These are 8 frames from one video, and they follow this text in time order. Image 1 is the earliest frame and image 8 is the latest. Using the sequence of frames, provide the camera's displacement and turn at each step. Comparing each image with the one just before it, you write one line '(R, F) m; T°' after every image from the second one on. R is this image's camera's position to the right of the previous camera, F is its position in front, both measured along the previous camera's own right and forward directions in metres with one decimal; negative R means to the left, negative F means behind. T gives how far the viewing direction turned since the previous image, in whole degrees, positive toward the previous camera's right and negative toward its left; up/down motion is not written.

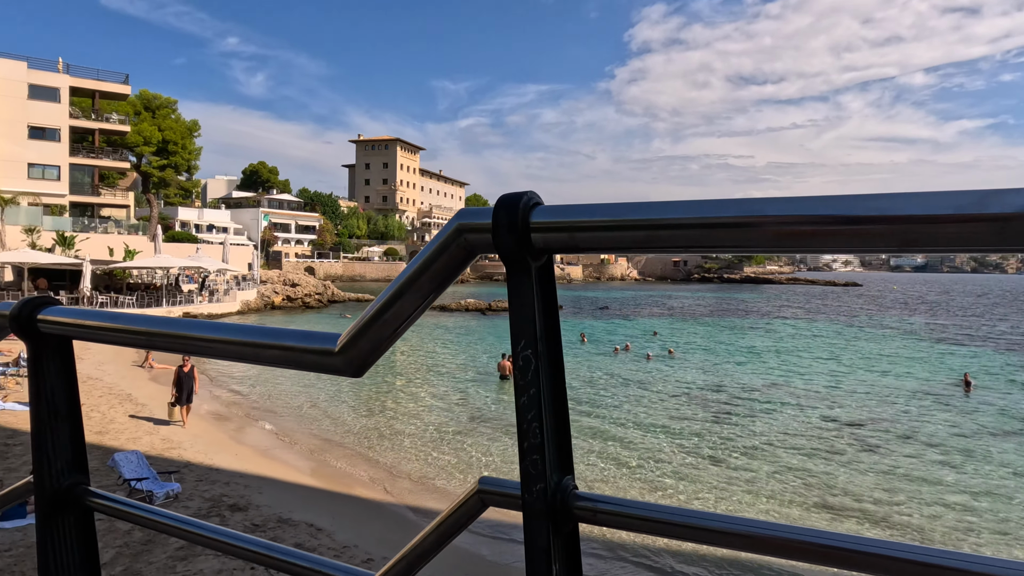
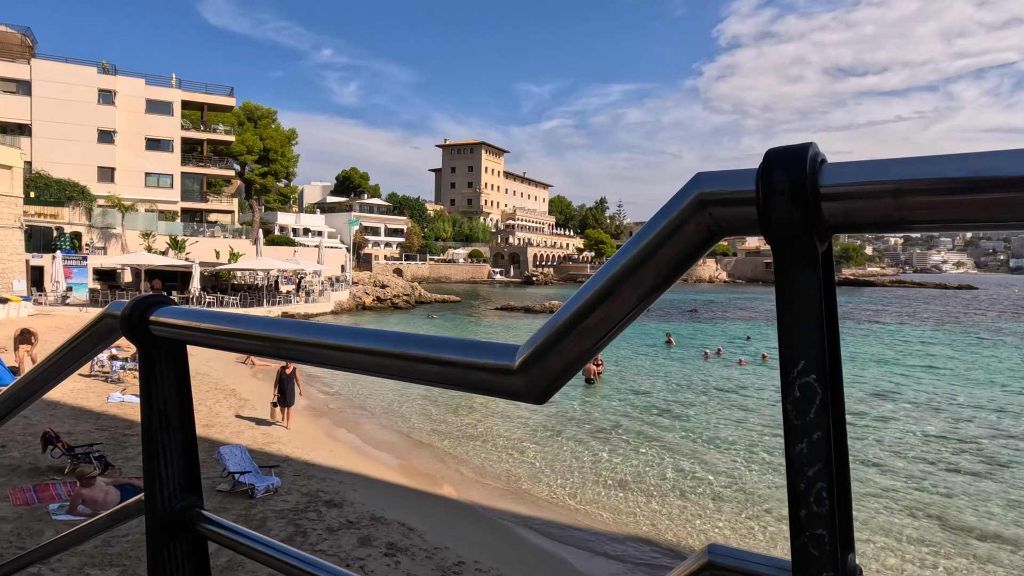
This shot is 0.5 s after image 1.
(-0.1, +0.2) m; -7°
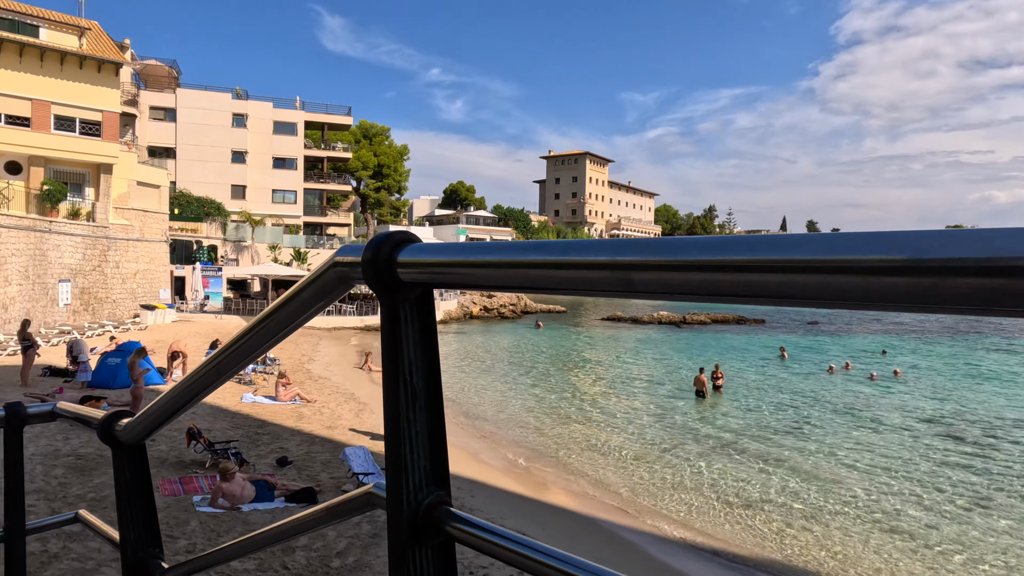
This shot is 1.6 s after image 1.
(-0.3, +0.2) m; -9°
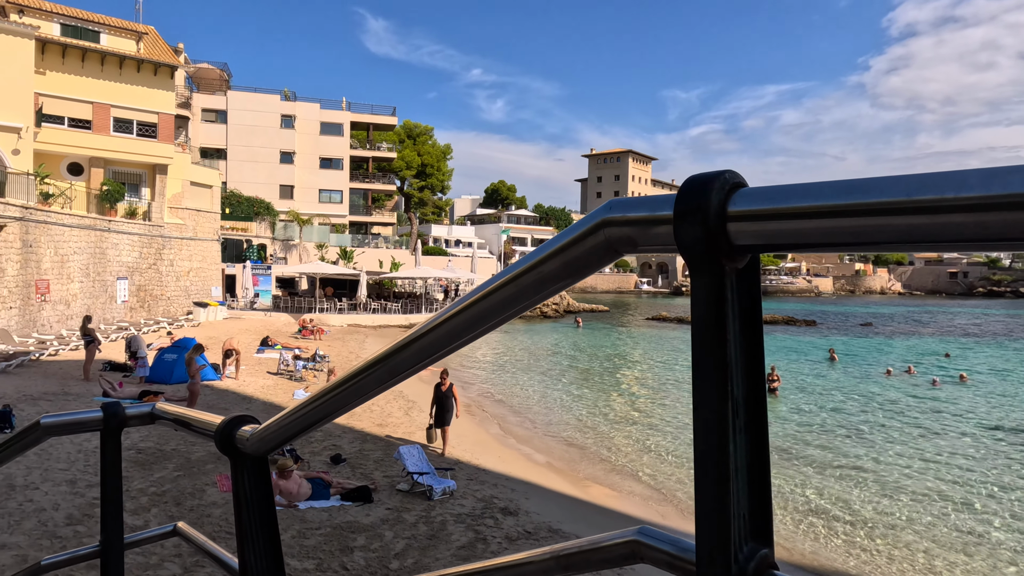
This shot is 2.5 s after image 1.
(-0.3, +0.2) m; -3°
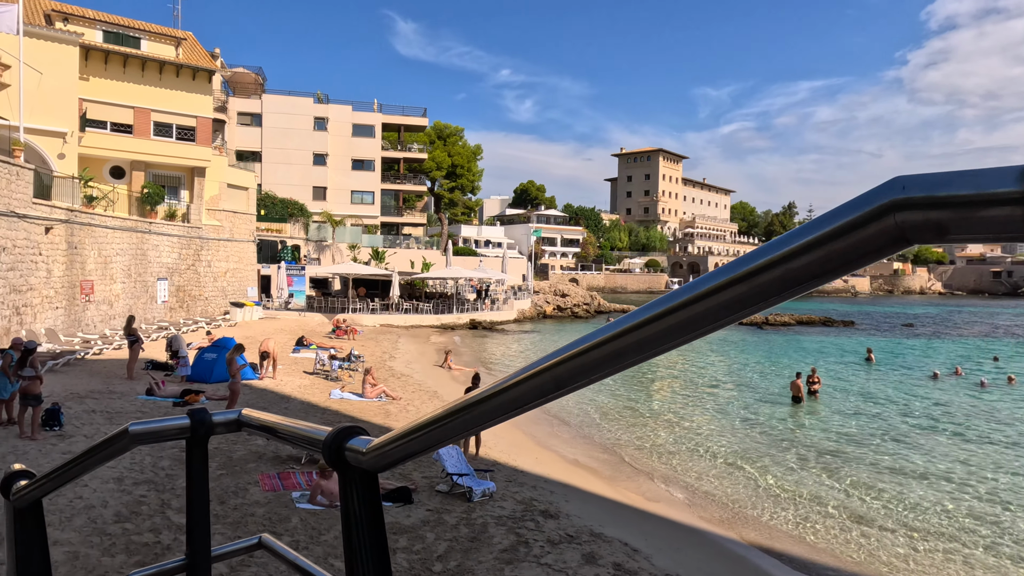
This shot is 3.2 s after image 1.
(-0.2, +0.1) m; -2°
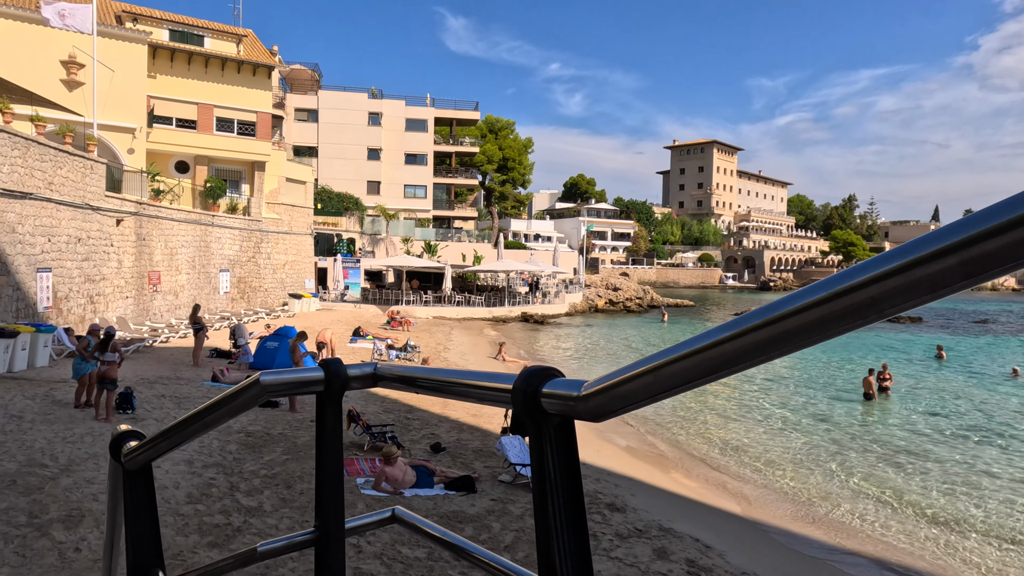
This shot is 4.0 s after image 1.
(-0.2, +0.2) m; -4°
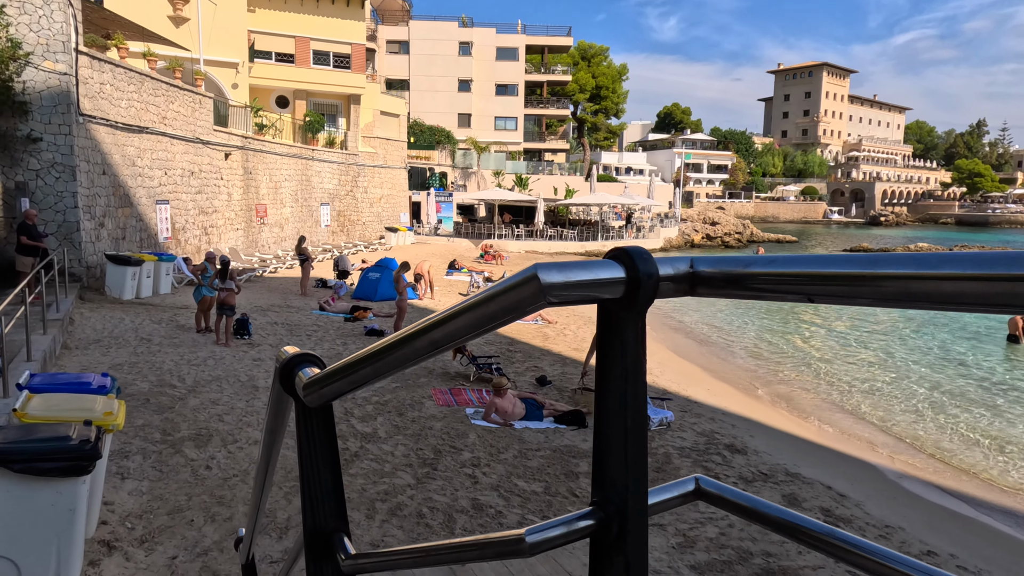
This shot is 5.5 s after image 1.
(-0.4, +0.5) m; -7°
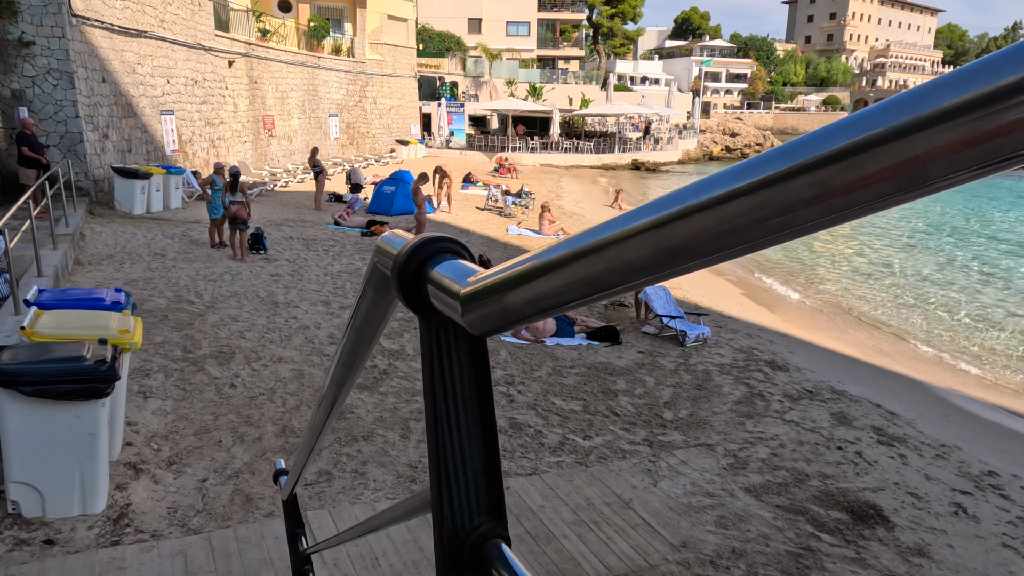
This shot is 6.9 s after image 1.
(-0.3, +0.5) m; -1°
